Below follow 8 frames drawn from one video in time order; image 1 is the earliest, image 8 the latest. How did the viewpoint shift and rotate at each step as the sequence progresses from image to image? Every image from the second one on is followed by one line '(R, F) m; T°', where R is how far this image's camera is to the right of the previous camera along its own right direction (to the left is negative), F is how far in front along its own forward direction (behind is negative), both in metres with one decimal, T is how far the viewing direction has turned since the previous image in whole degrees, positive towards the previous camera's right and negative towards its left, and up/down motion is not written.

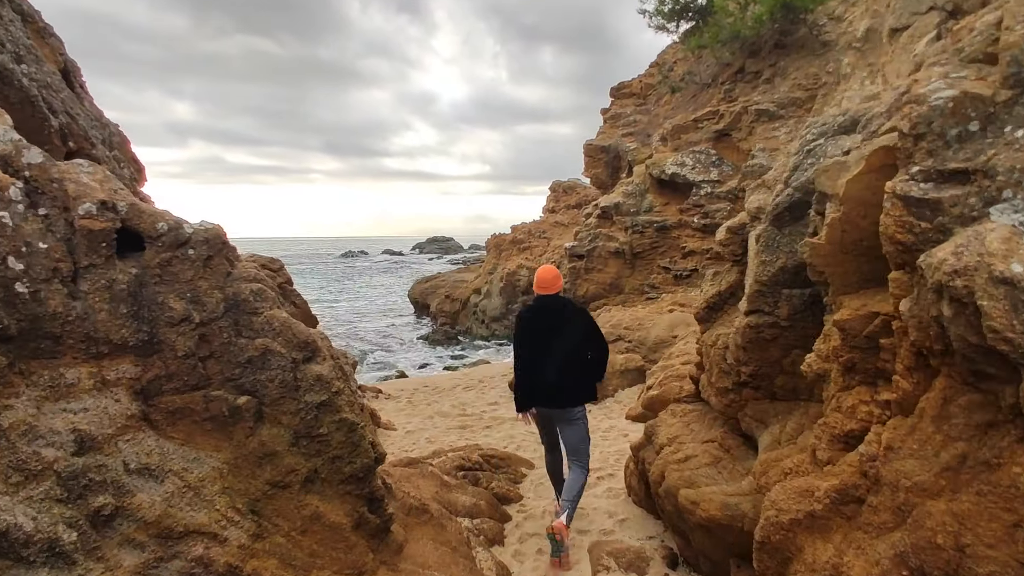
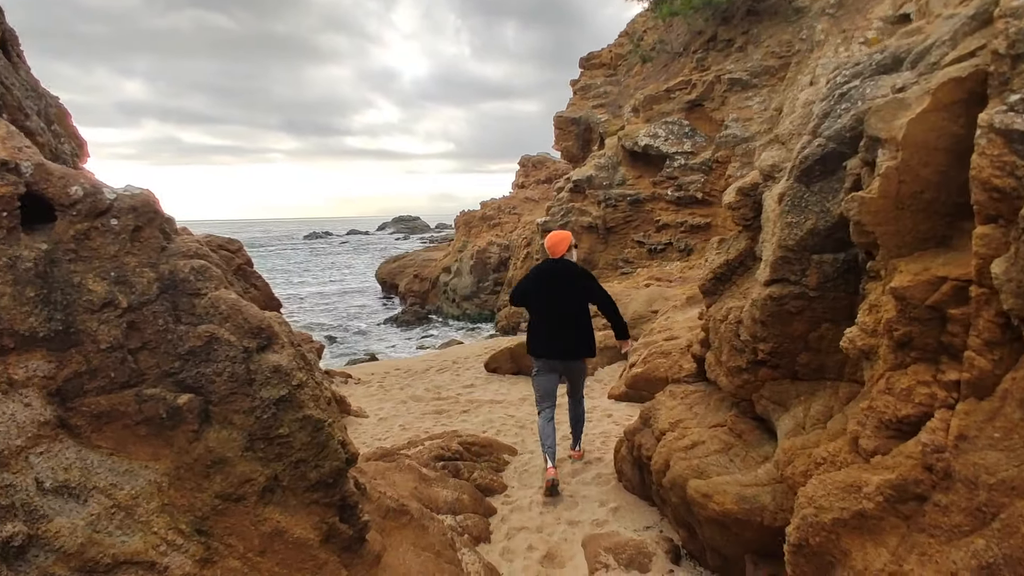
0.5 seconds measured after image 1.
(-0.1, +0.4) m; +3°
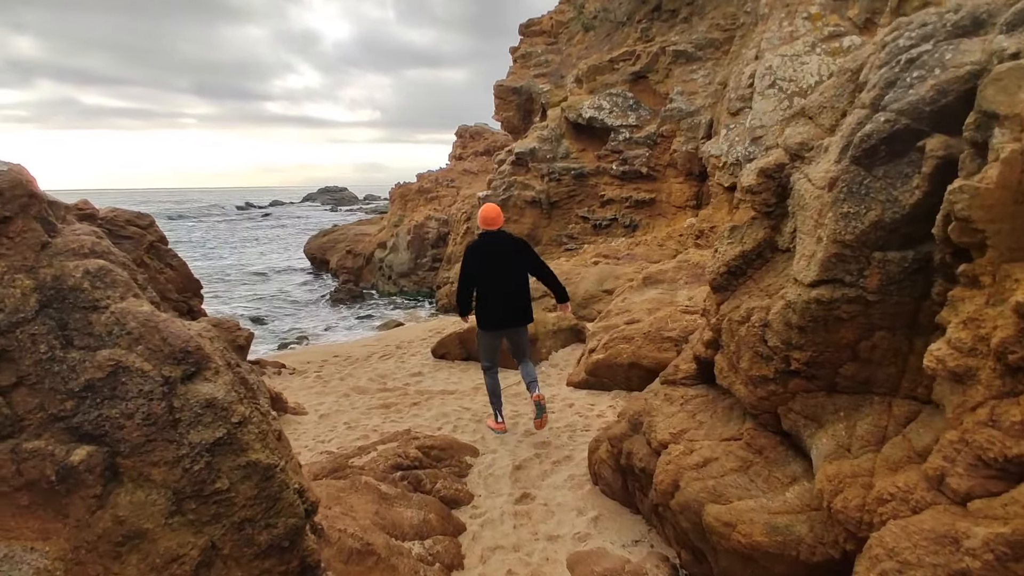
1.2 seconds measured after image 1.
(-0.2, +0.5) m; +6°
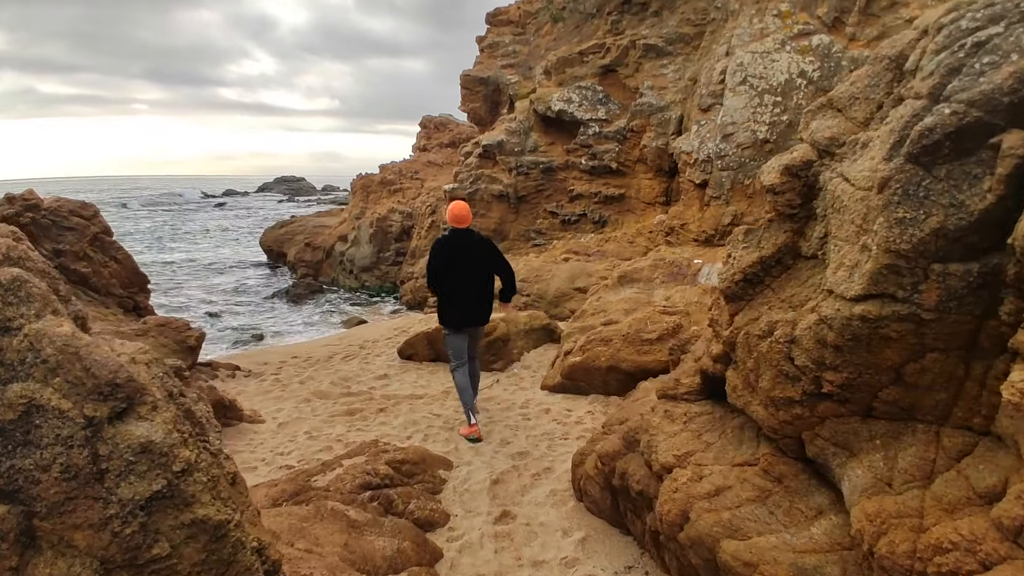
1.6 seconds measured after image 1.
(-0.1, +0.3) m; +4°
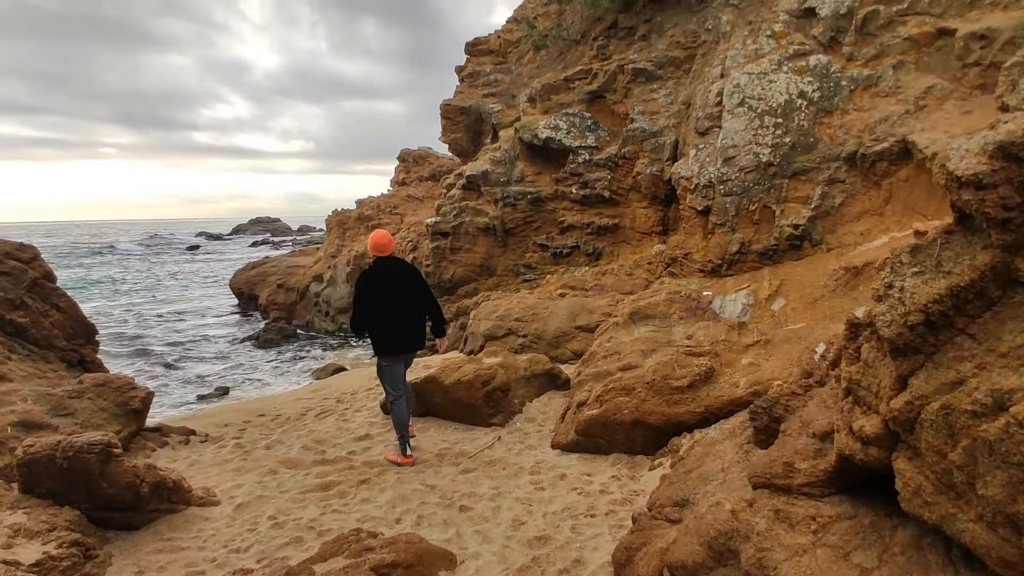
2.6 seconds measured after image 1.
(-0.2, +0.9) m; +2°
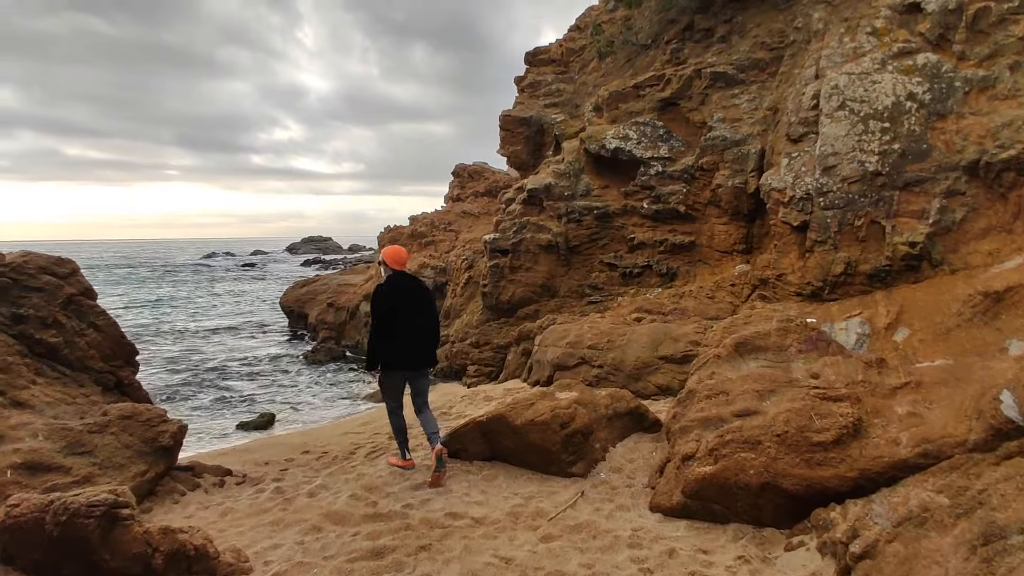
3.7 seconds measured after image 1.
(-0.3, +0.9) m; -4°
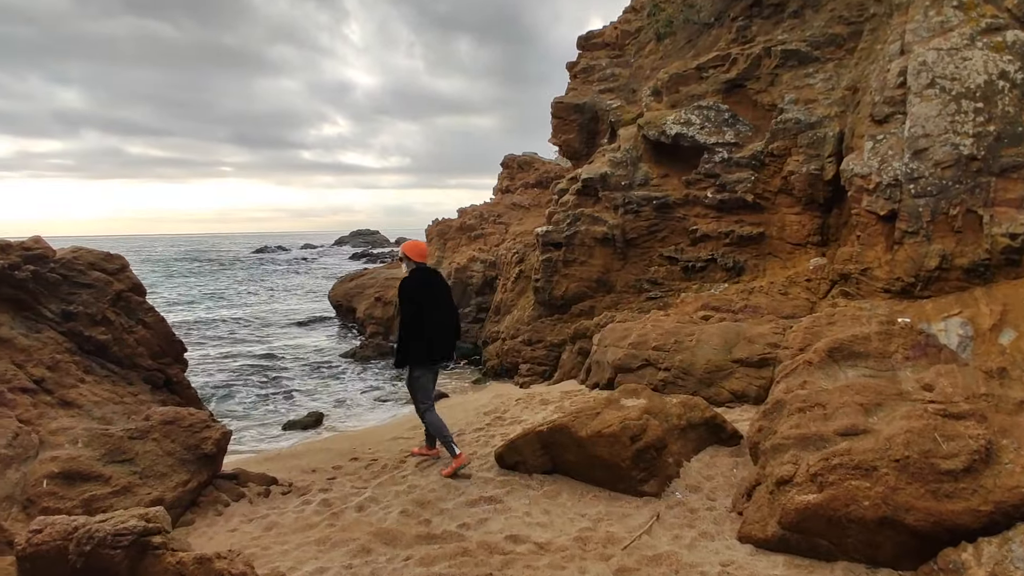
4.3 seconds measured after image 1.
(-0.2, +0.5) m; -4°
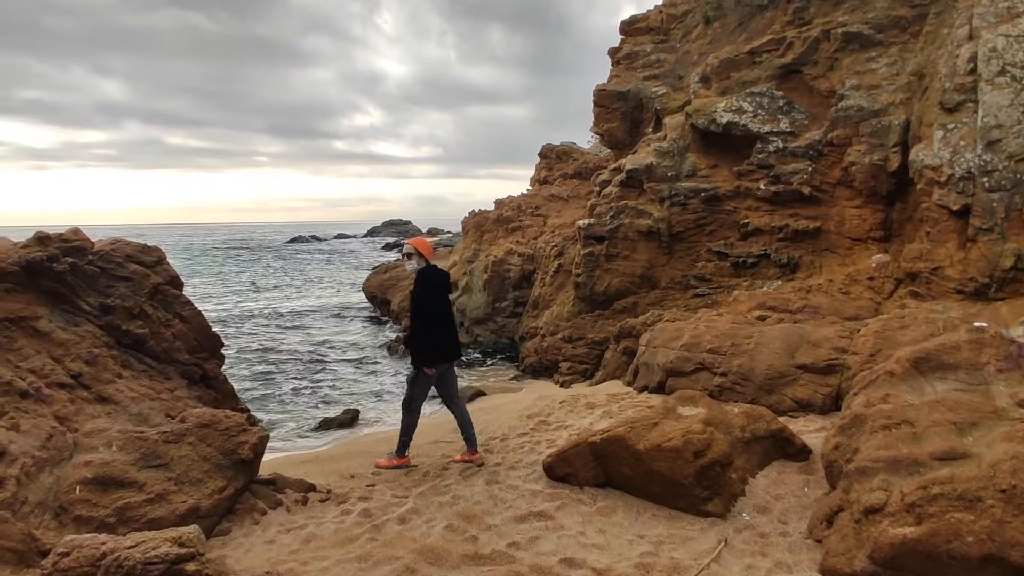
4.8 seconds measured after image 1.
(-0.2, +0.3) m; -3°
